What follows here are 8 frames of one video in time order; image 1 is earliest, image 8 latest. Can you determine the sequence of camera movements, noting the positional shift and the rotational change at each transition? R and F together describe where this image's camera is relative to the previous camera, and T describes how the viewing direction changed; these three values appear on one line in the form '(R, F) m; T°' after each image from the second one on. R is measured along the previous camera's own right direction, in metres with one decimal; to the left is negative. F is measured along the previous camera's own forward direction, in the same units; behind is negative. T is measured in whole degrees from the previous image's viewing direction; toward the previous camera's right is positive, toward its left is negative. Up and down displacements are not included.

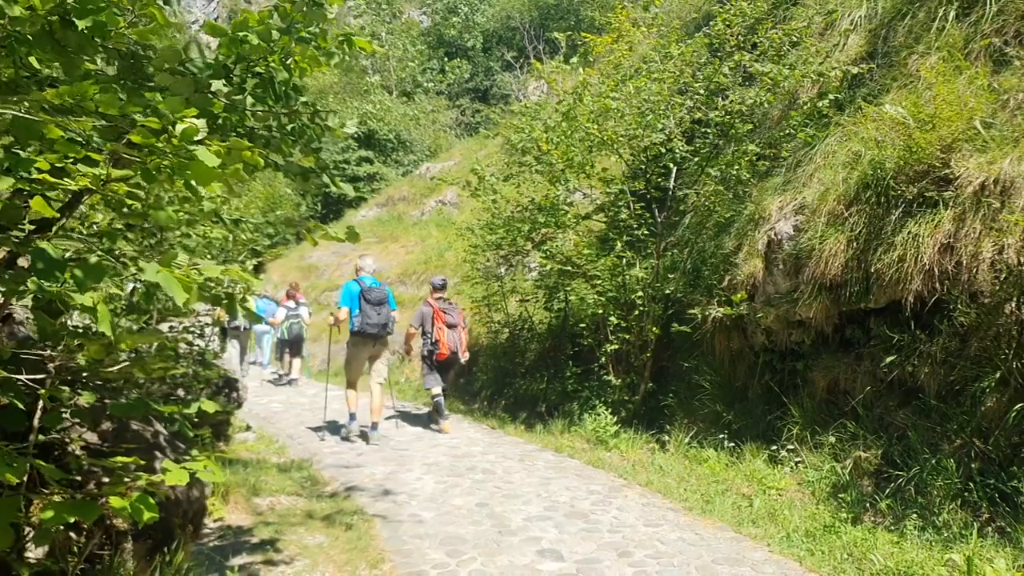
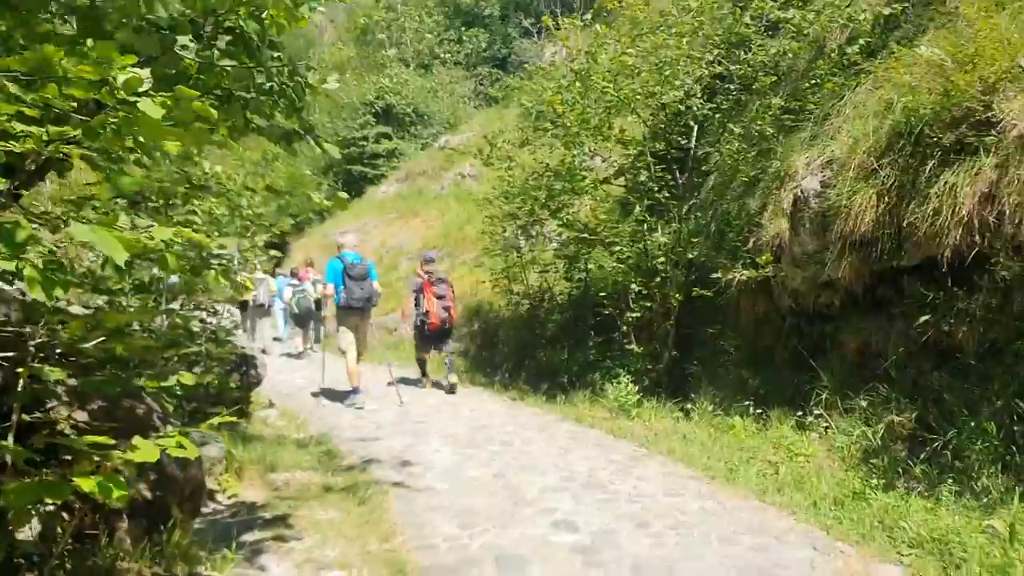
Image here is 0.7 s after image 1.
(+0.1, +0.2) m; -2°
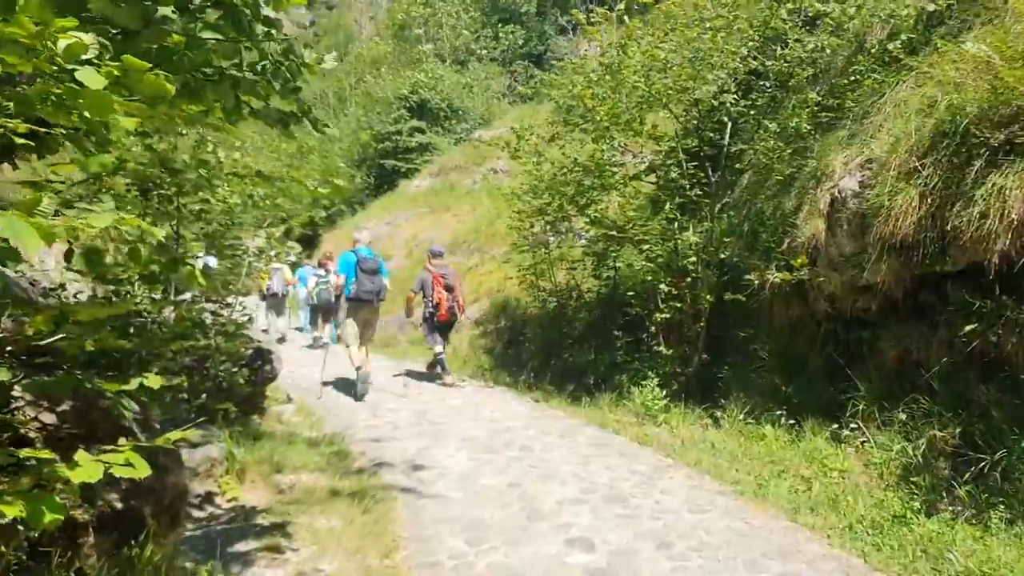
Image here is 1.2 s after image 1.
(+0.1, +0.3) m; -2°
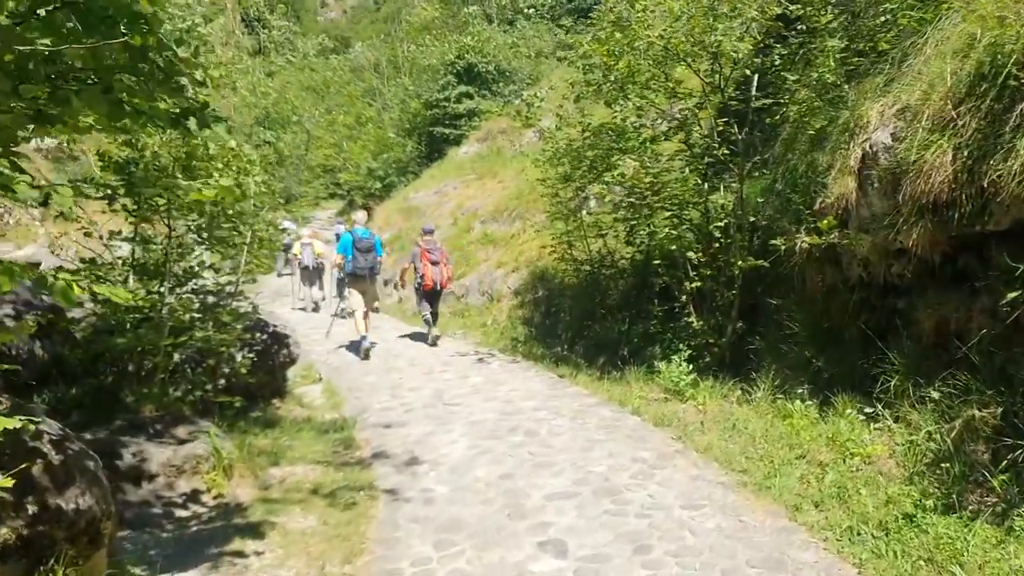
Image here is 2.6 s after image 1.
(+0.6, +0.4) m; -5°
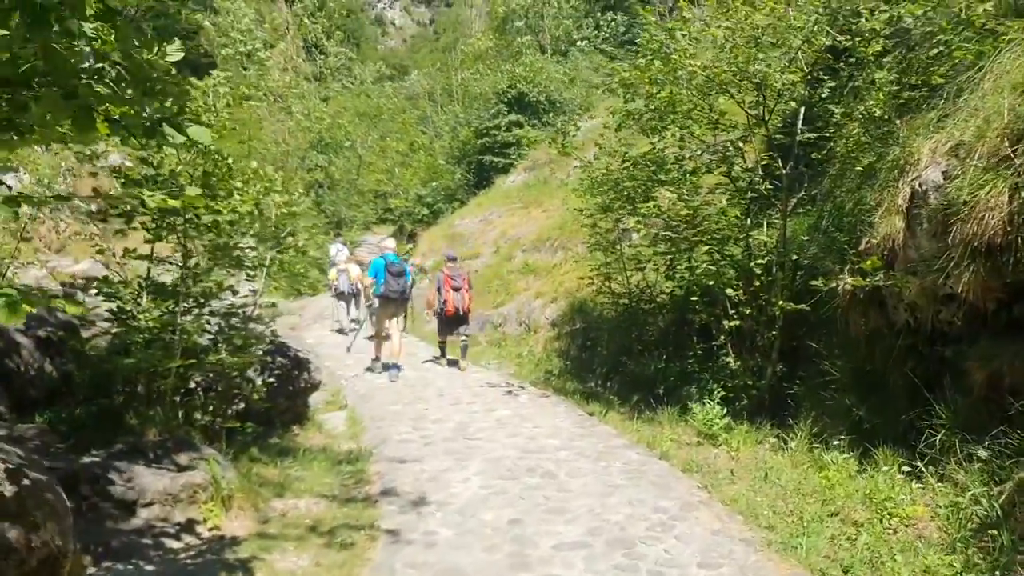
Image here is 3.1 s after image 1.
(+0.2, +0.3) m; -4°
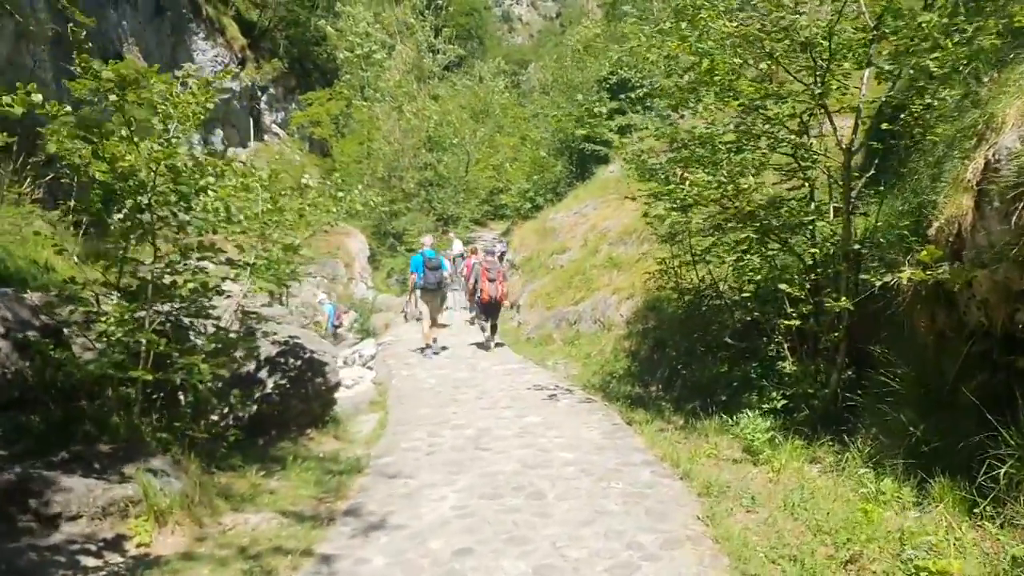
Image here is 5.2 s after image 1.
(+1.1, +0.8) m; -9°
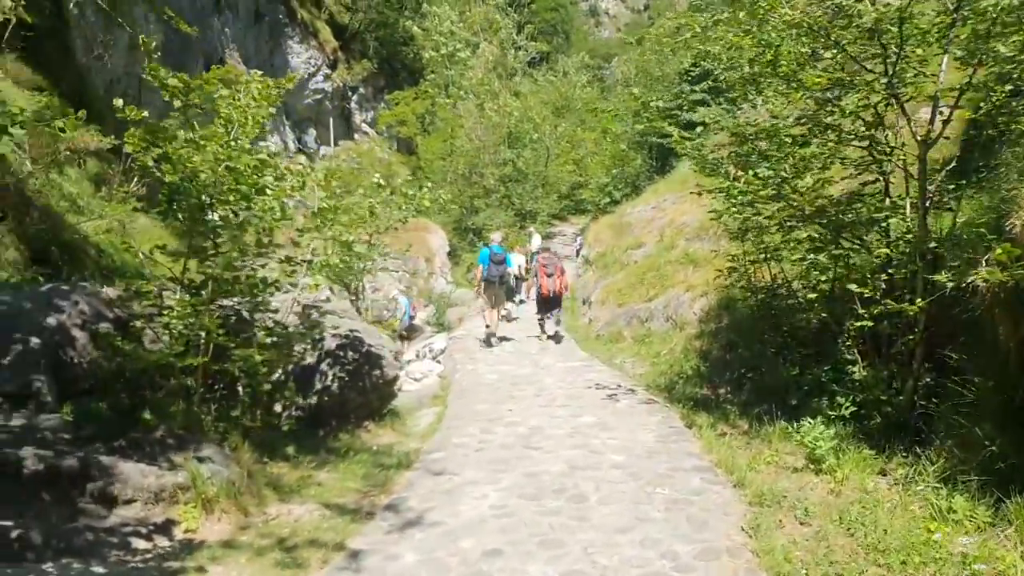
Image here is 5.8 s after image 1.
(+0.3, +0.1) m; -6°
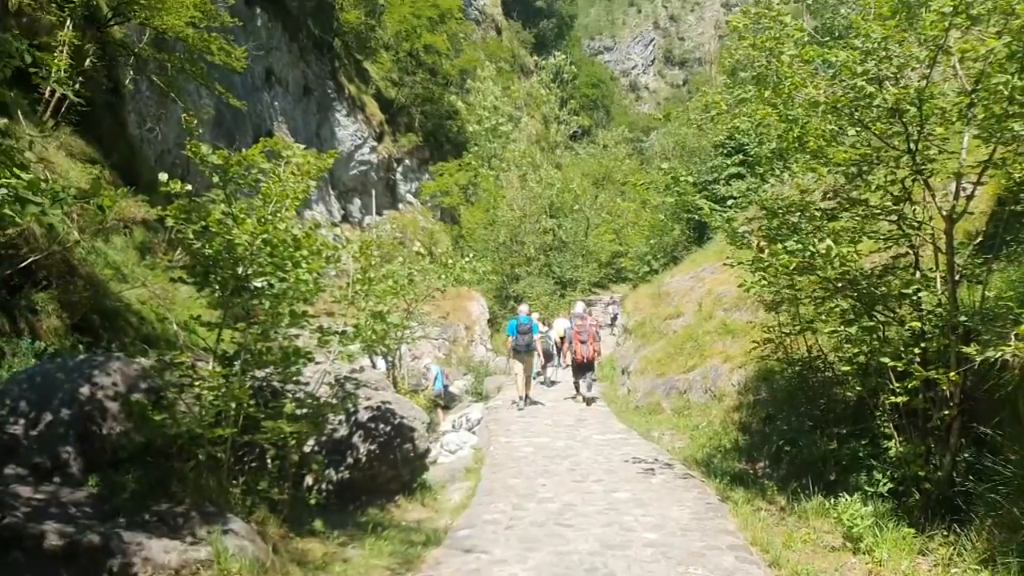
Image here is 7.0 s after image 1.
(+0.1, -0.1) m; -3°
